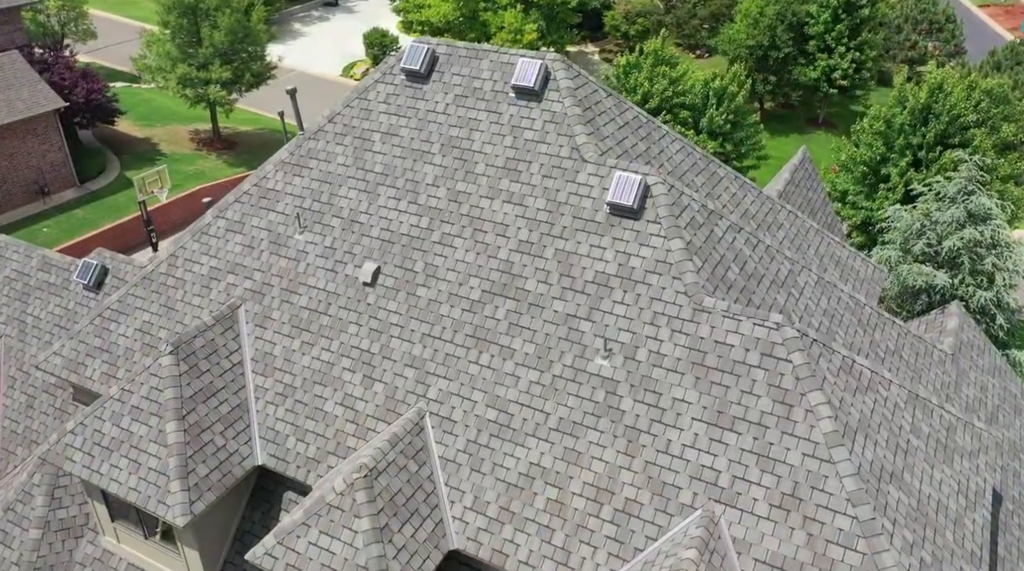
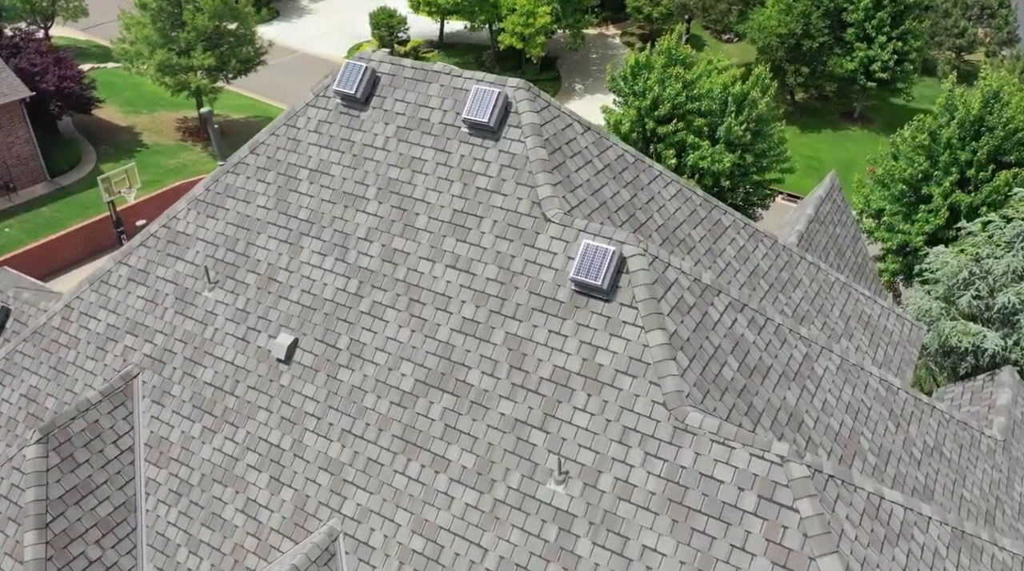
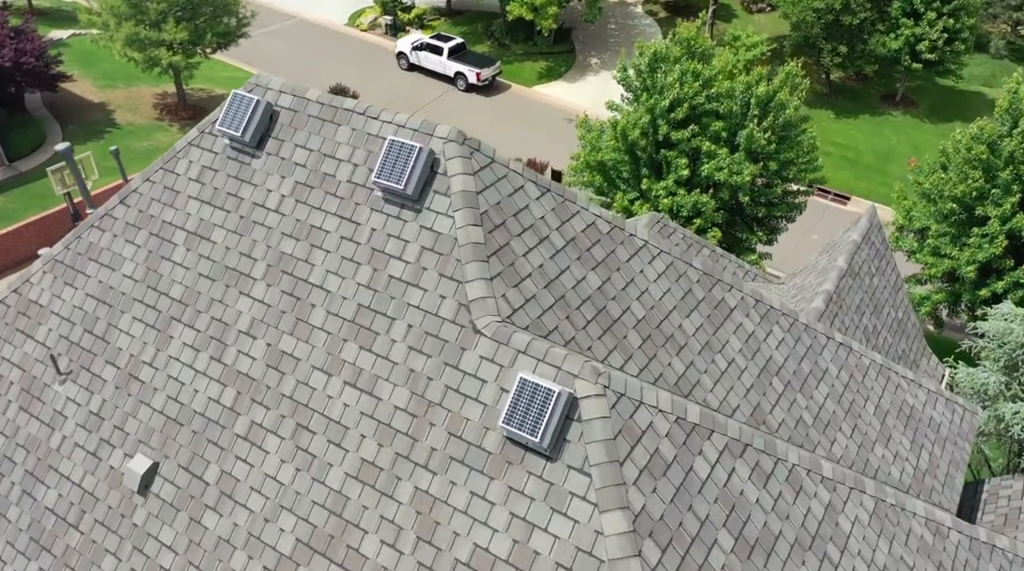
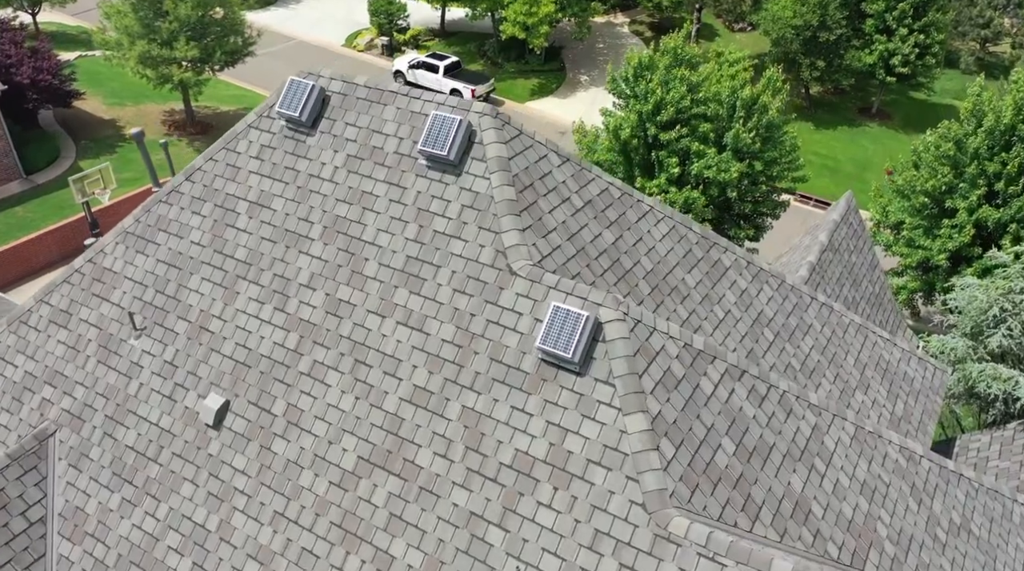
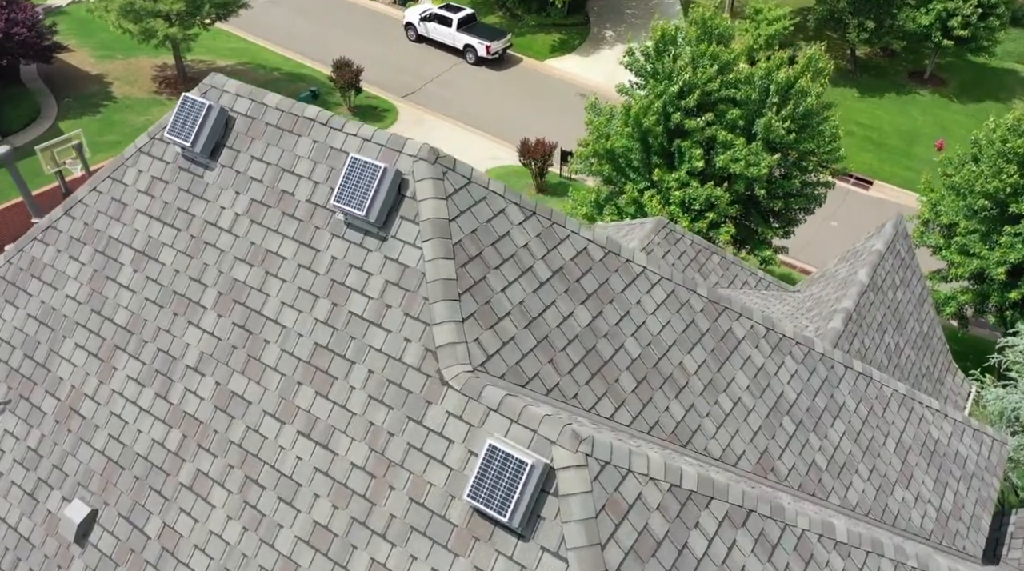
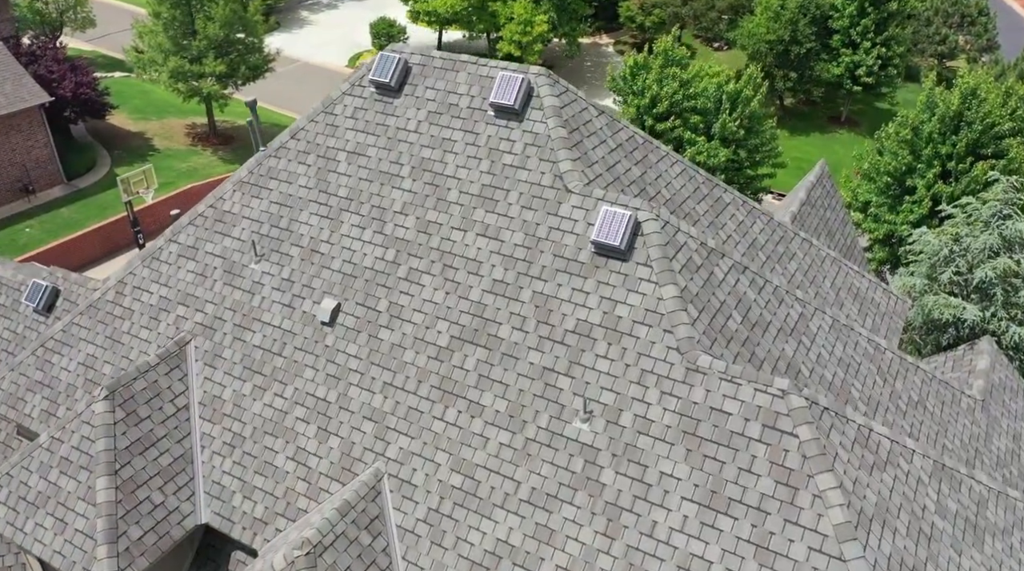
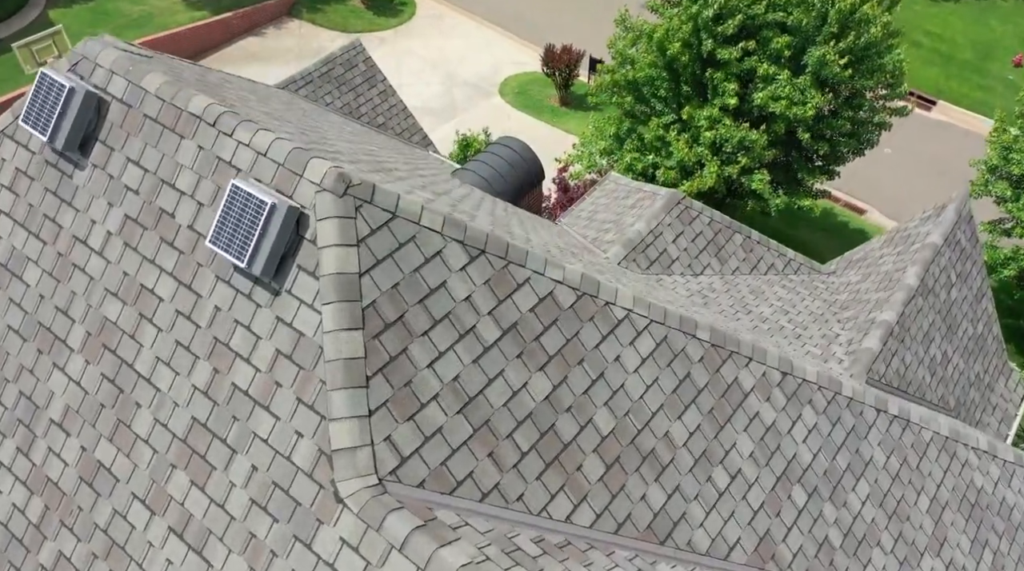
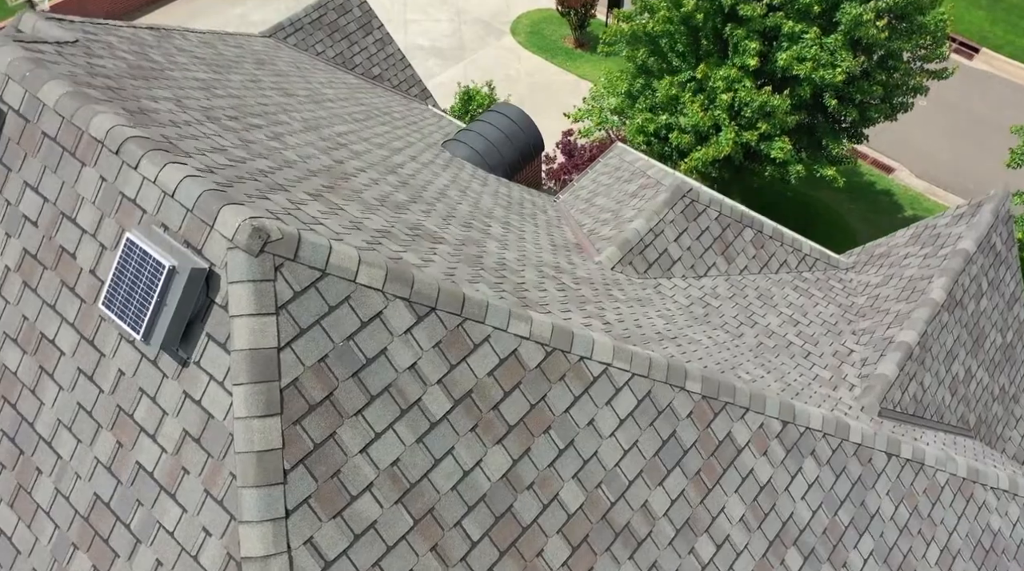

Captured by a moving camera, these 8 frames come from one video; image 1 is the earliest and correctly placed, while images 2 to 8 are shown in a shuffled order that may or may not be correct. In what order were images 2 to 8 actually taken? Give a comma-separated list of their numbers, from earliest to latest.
6, 2, 4, 3, 5, 7, 8
